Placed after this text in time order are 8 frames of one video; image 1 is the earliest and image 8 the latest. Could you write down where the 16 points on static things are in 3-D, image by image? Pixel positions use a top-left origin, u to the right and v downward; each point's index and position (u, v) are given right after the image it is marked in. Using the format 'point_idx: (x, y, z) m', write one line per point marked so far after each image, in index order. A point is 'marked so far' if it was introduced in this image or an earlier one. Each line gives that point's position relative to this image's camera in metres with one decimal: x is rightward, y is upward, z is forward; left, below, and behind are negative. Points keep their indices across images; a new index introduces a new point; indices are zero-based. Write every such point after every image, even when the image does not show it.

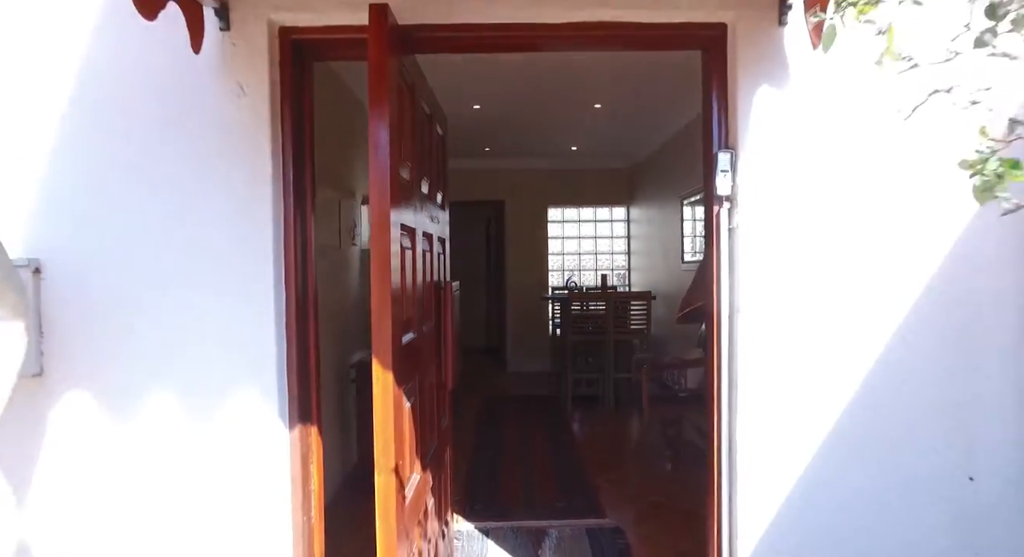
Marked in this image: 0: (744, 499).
0: (+0.8, -0.8, +2.1) m
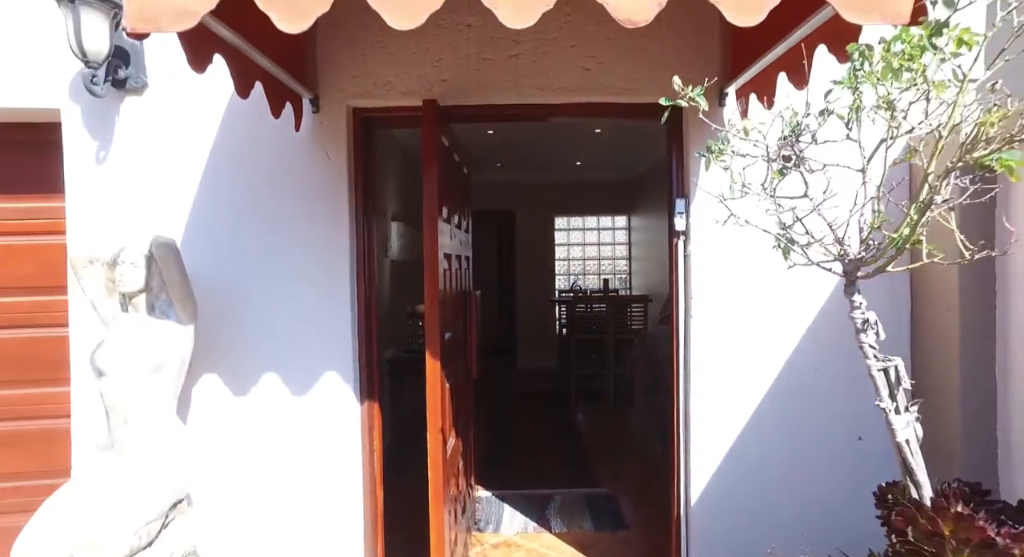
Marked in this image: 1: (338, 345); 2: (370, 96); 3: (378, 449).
0: (+0.9, -0.9, +3.0) m
1: (-0.9, -0.3, +3.1) m
2: (-0.7, +0.9, +3.0) m
3: (-0.7, -0.9, +3.2) m
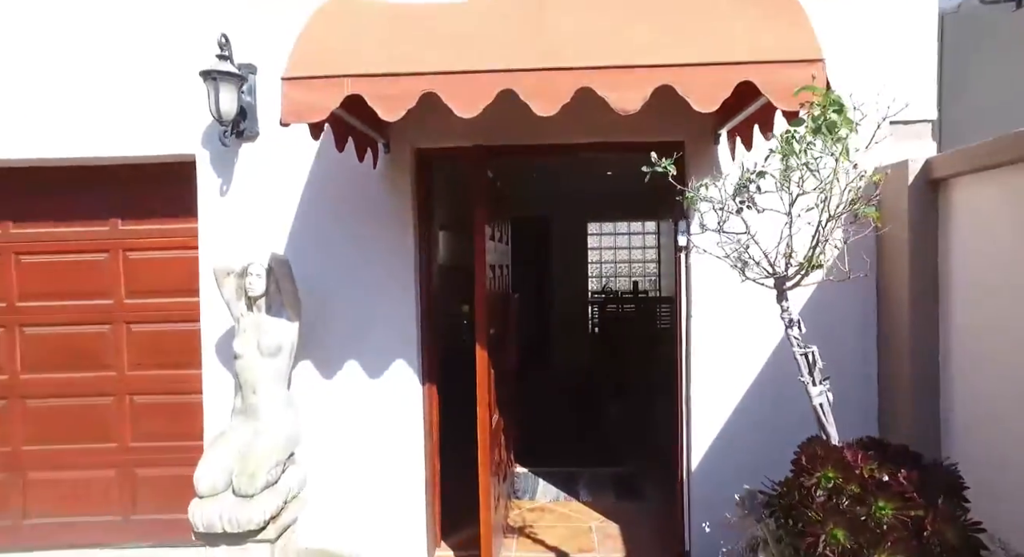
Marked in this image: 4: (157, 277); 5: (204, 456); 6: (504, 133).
0: (+1.1, -0.9, +3.7) m
1: (-0.7, -0.4, +3.9) m
2: (-0.5, +0.8, +3.8) m
3: (-0.5, -1.0, +4.0) m
4: (-2.5, 0.0, +4.3) m
5: (-1.6, -1.0, +3.3) m
6: (0.0, +0.9, +3.7) m
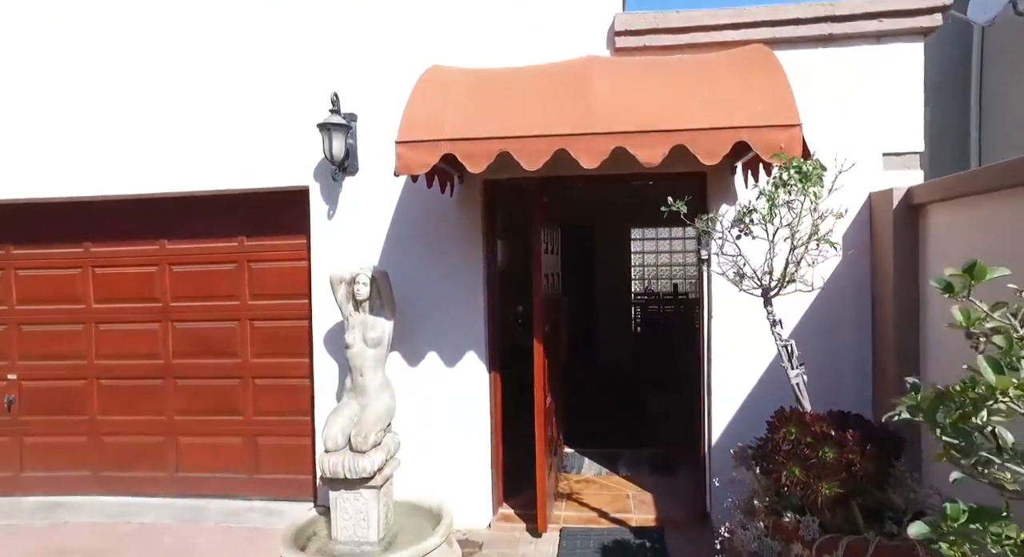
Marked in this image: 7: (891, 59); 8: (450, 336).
0: (+1.4, -1.0, +4.5) m
1: (-0.3, -0.4, +4.8) m
2: (-0.1, +0.8, +4.7) m
3: (-0.1, -1.0, +4.9) m
4: (-2.0, 0.0, +5.4) m
5: (-1.3, -1.0, +4.3) m
6: (+0.3, +0.8, +4.6) m
7: (+2.7, +1.6, +4.5) m
8: (-0.5, -0.4, +4.8) m
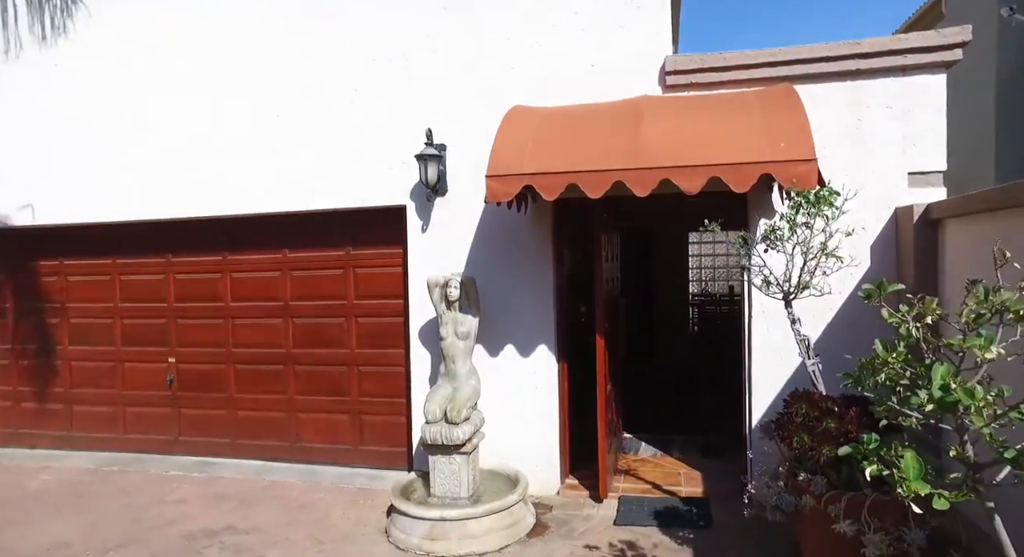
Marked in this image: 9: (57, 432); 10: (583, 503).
0: (+2.0, -1.0, +5.2) m
1: (+0.3, -0.5, +5.6) m
2: (+0.4, +0.8, +5.6) m
3: (+0.5, -1.0, +5.8) m
4: (-1.4, -0.1, +6.4) m
5: (-0.7, -1.0, +5.2) m
6: (+0.9, +0.8, +5.4) m
7: (+3.3, +1.5, +5.1) m
8: (+0.1, -0.5, +5.7) m
9: (-5.4, -1.8, +7.6) m
10: (+0.6, -1.9, +5.4) m
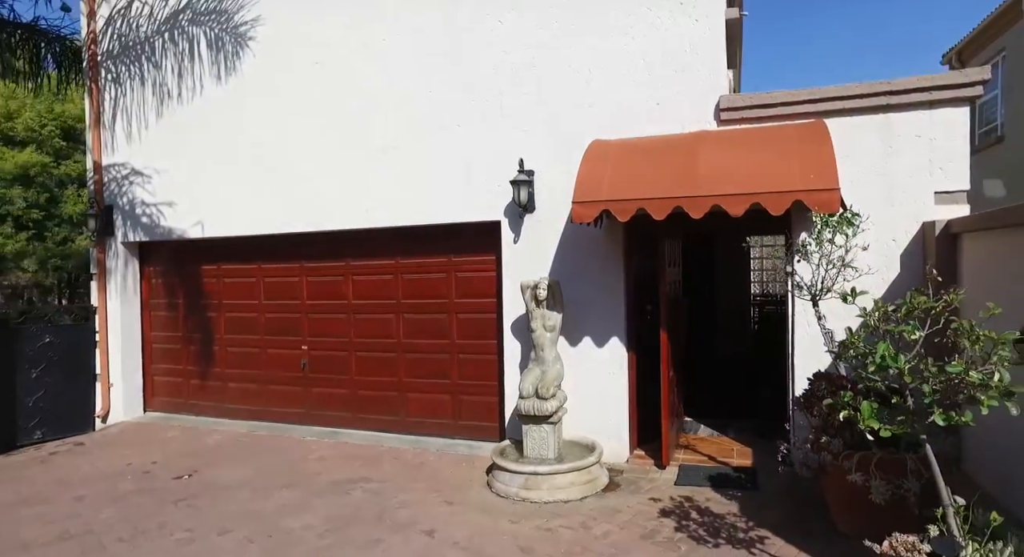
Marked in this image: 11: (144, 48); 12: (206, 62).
0: (+2.8, -1.1, +6.1) m
1: (+1.1, -0.5, +6.8) m
2: (+1.3, +0.7, +6.7) m
3: (+1.3, -1.1, +6.9) m
4: (-0.5, -0.1, +7.7) m
5: (+0.1, -1.1, +6.4) m
6: (+1.7, +0.7, +6.5) m
7: (+4.1, +1.5, +5.9) m
8: (+1.0, -0.5, +6.8) m
9: (-4.4, -1.8, +9.3) m
10: (+1.4, -2.0, +6.5) m
11: (-5.4, +3.3, +9.3) m
12: (-4.3, +3.0, +8.8) m
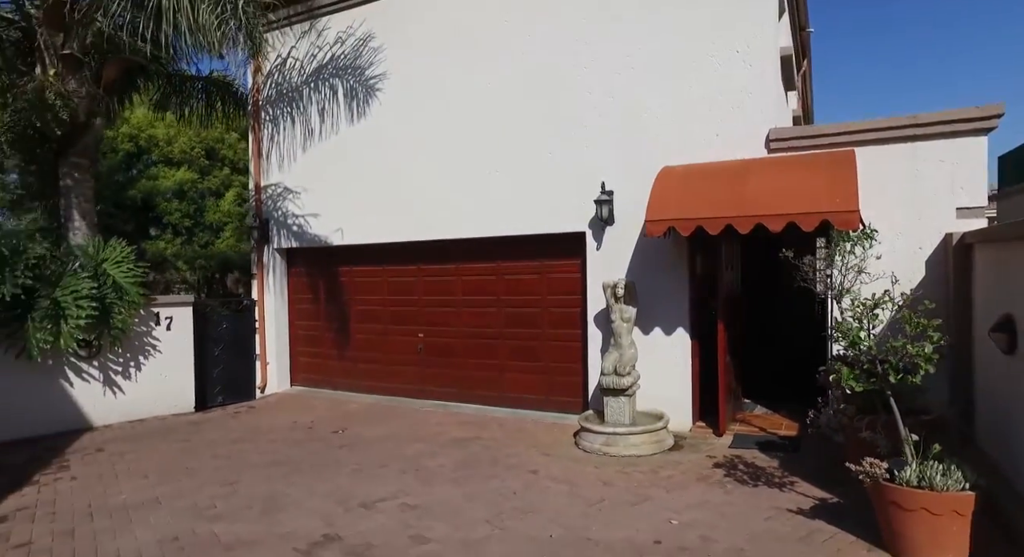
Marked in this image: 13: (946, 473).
0: (+3.8, -1.1, +7.4) m
1: (+2.2, -0.5, +8.2) m
2: (+2.4, +0.7, +8.1) m
3: (+2.4, -1.1, +8.3) m
4: (+0.7, -0.1, +9.3) m
5: (+1.1, -1.1, +8.0) m
6: (+2.8, +0.7, +7.9) m
7: (+5.0, +1.5, +7.0) m
8: (+2.1, -0.5, +8.3) m
9: (-2.9, -1.8, +11.3) m
10: (+2.5, -2.0, +7.9) m
11: (-4.0, +3.4, +11.5) m
12: (-2.9, +3.0, +10.9) m
13: (+2.8, -1.3, +4.1) m
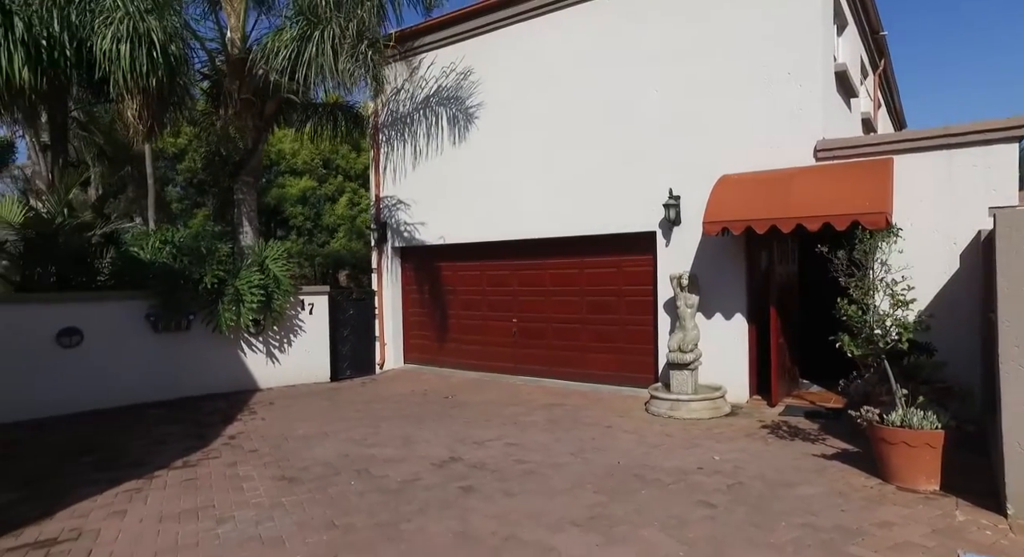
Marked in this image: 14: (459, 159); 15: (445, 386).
0: (+4.9, -1.0, +8.5) m
1: (+3.4, -0.4, +9.5) m
2: (+3.6, +0.8, +9.4) m
3: (+3.7, -1.0, +9.5) m
4: (+2.1, 0.0, +10.8) m
5: (+2.4, -1.0, +9.5) m
6: (+3.9, +0.8, +9.1) m
7: (+6.1, +1.6, +7.9) m
8: (+3.3, -0.4, +9.6) m
9: (-1.2, -1.7, +13.3) m
10: (+3.7, -1.9, +9.2) m
11: (-2.2, +3.5, +13.6) m
12: (-1.3, +3.1, +12.8) m
13: (+3.5, -1.2, +5.3) m
14: (-1.0, +2.5, +12.6) m
15: (-1.2, -2.0, +11.6) m
